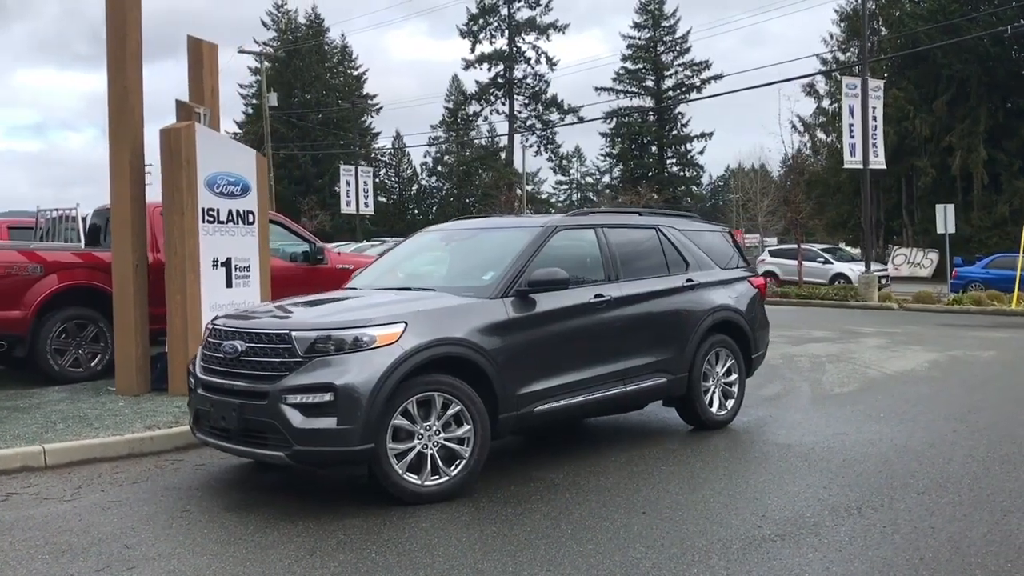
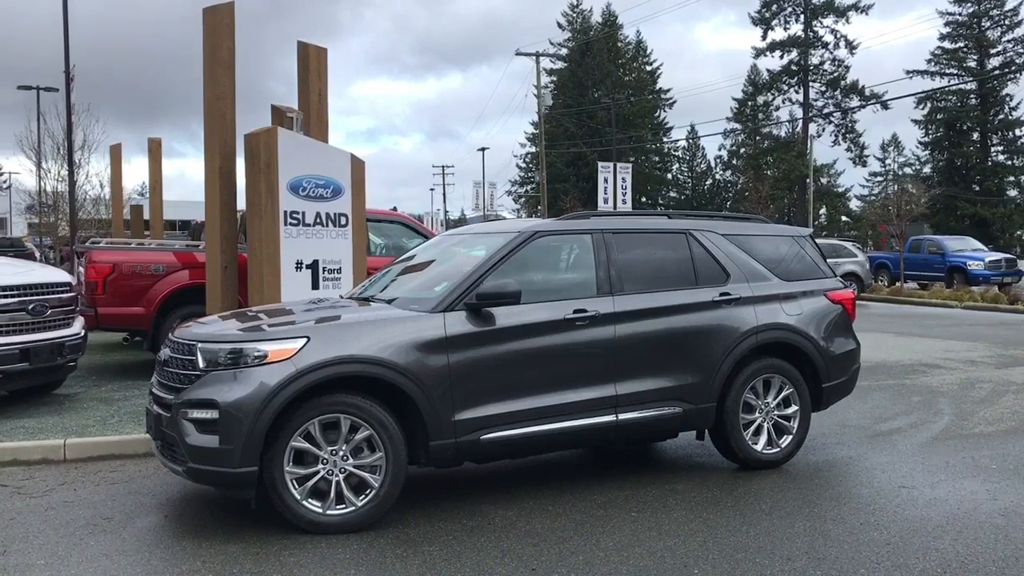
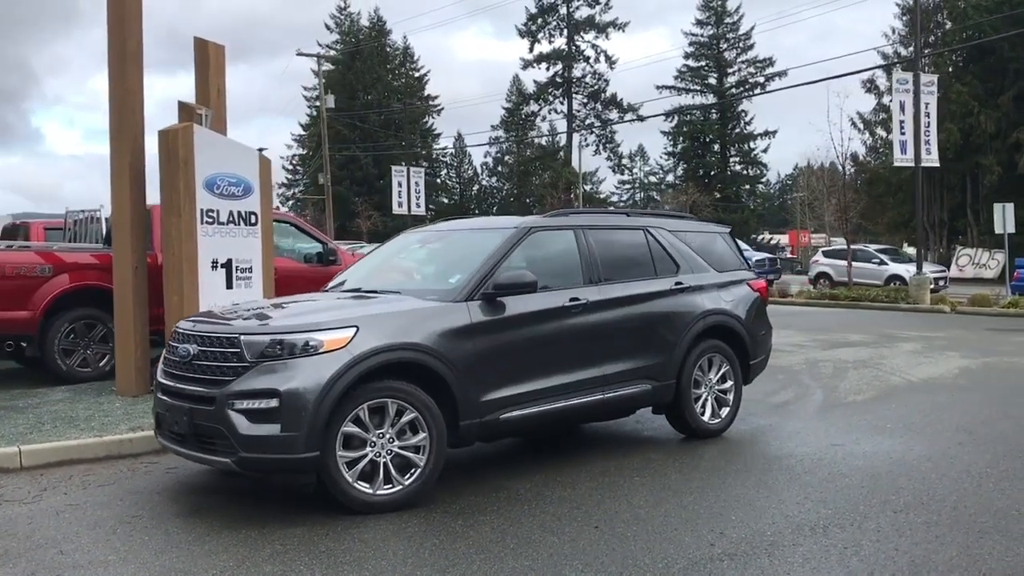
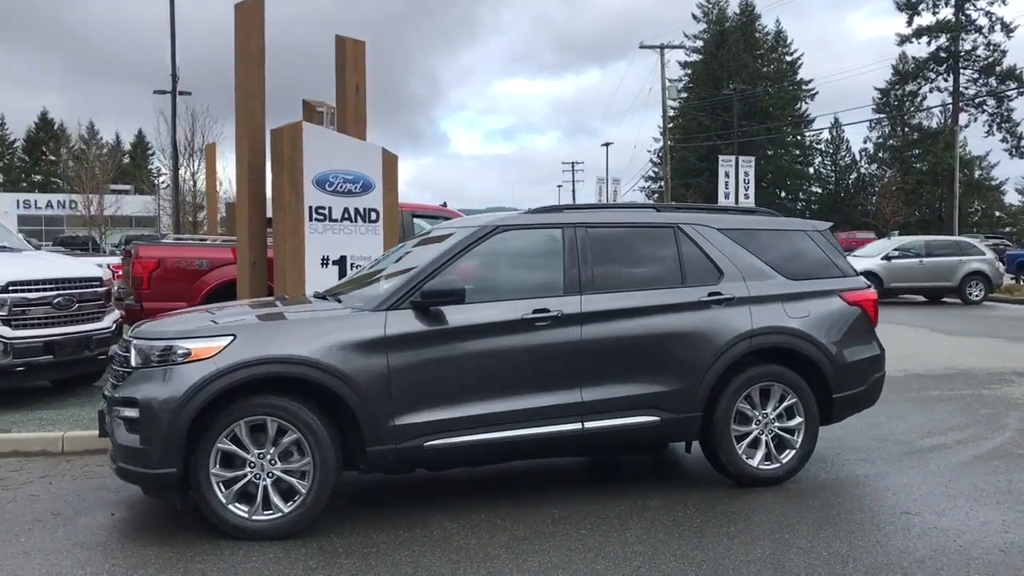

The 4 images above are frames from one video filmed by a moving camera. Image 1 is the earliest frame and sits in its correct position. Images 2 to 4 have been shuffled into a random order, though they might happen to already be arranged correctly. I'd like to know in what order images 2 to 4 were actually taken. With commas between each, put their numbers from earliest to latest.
3, 2, 4
